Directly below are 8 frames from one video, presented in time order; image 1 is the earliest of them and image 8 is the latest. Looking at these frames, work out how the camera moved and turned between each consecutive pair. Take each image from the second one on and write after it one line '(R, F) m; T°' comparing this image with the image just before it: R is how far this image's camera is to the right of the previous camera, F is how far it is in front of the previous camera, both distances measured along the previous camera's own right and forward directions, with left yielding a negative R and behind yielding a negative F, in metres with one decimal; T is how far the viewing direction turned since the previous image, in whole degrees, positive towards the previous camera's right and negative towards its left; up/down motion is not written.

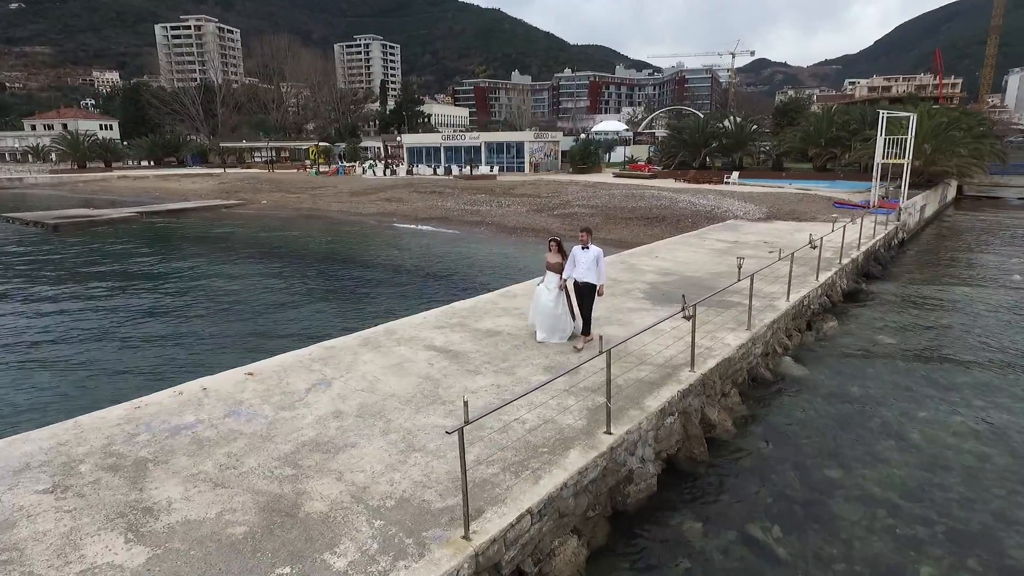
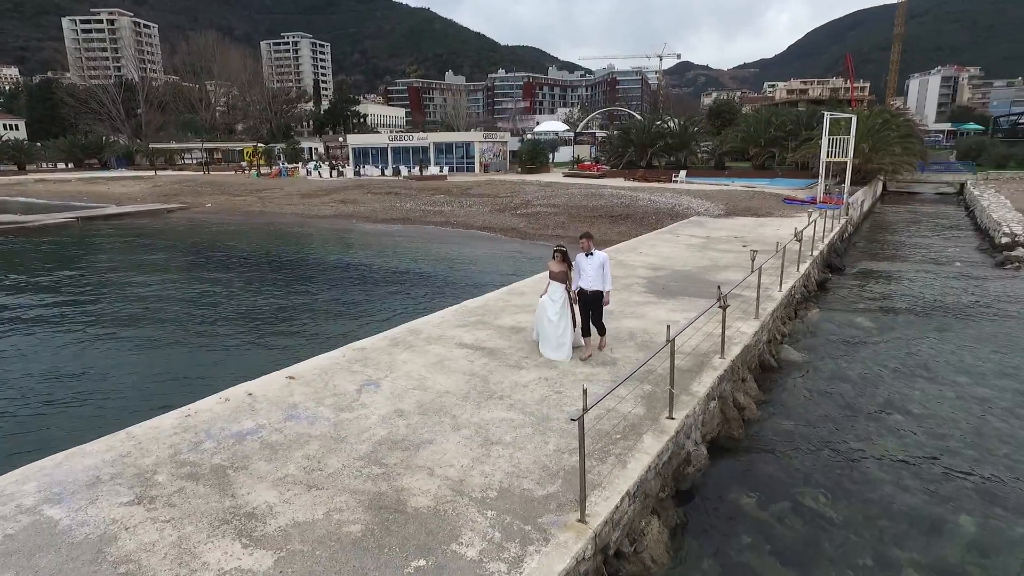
(-1.1, -0.1) m; +6°
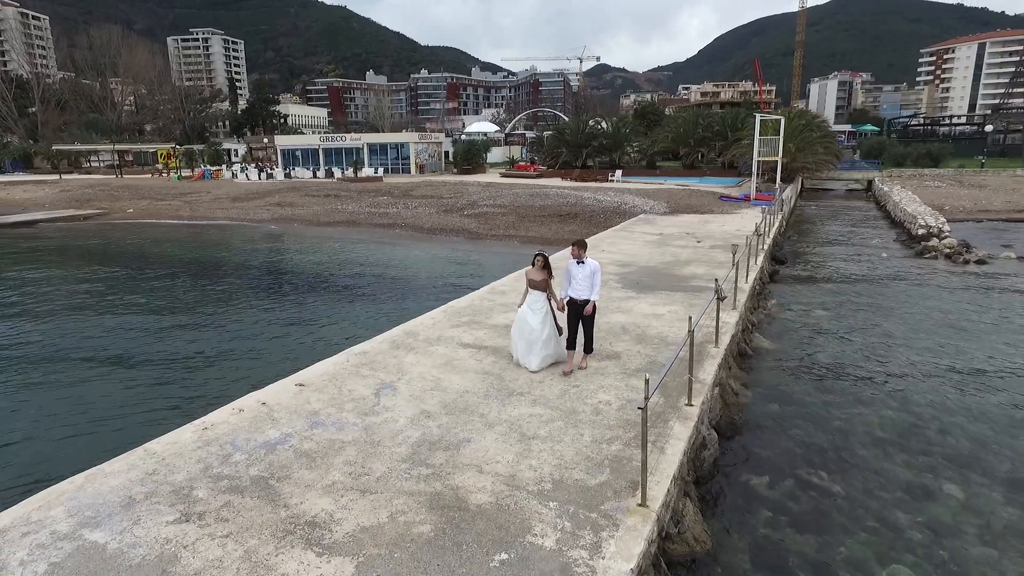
(-0.9, 0.0) m; +7°
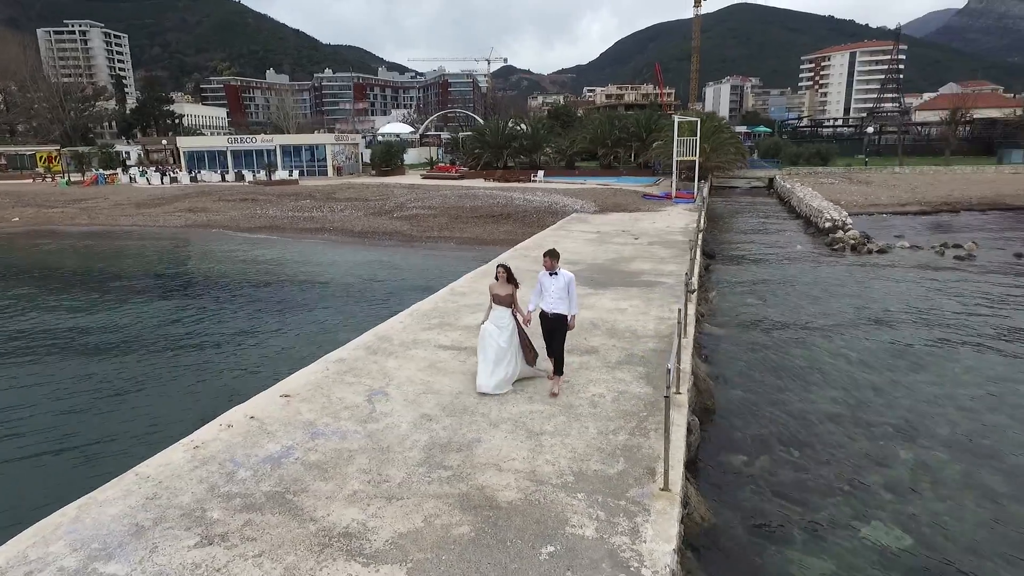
(-0.8, 0.0) m; +8°
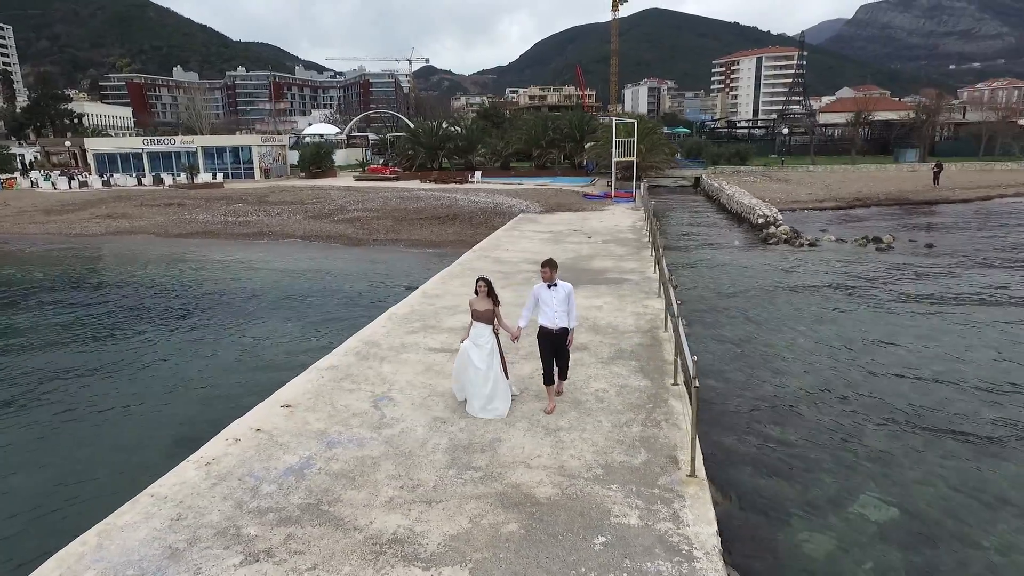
(-0.8, 0.0) m; +7°
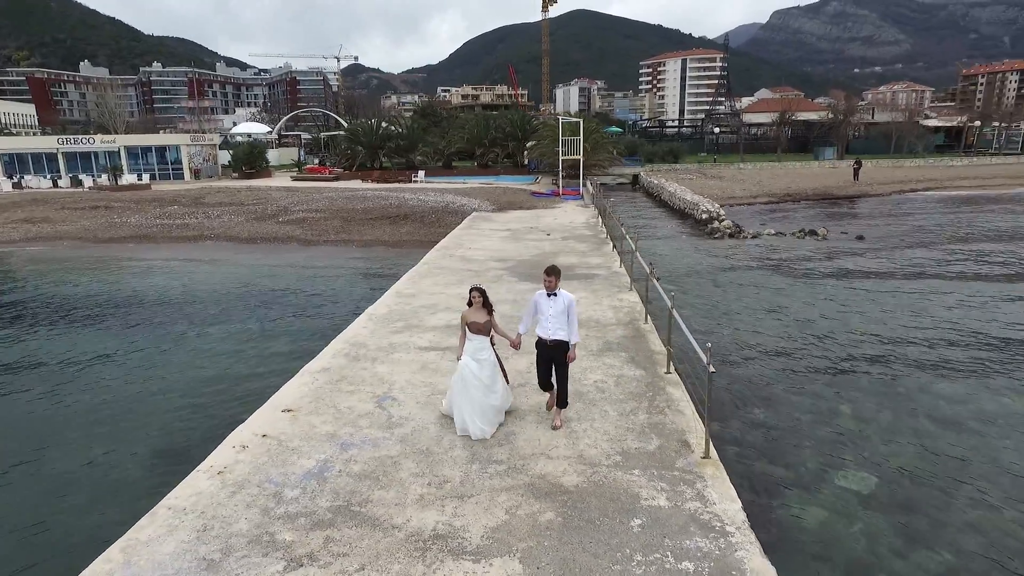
(-0.6, 0.0) m; +6°
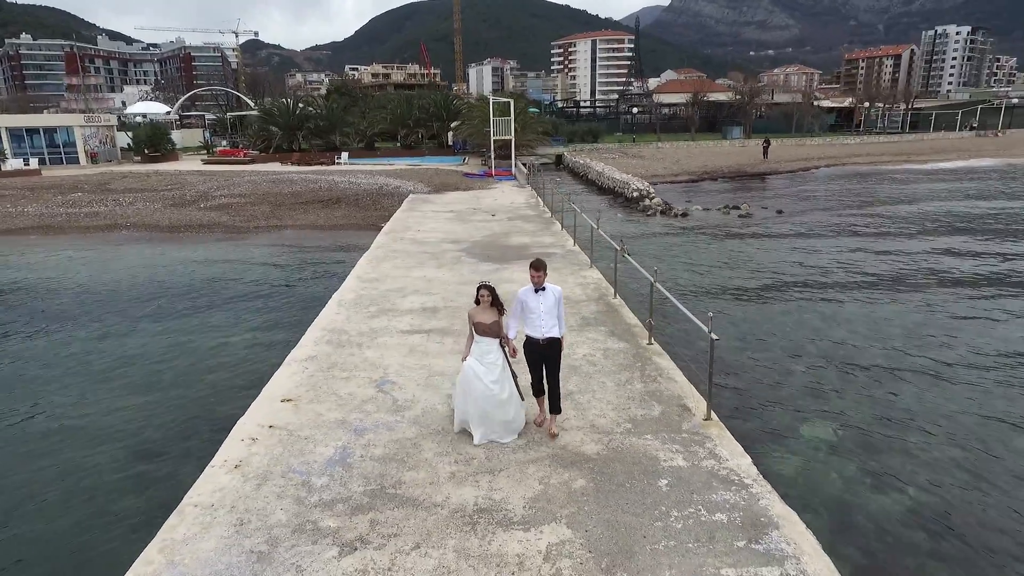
(-0.8, -0.1) m; +8°
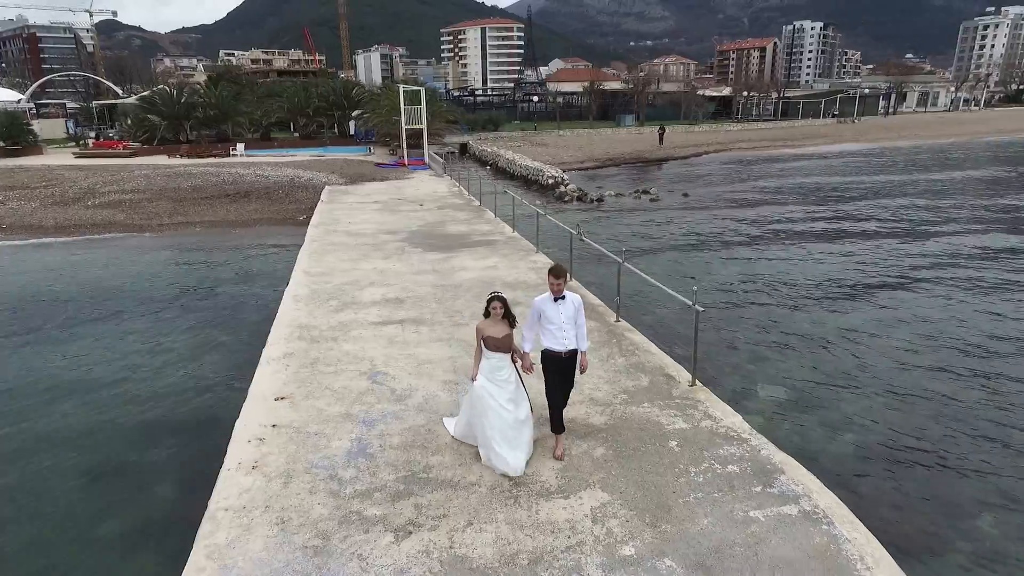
(-0.9, -0.1) m; +9°
